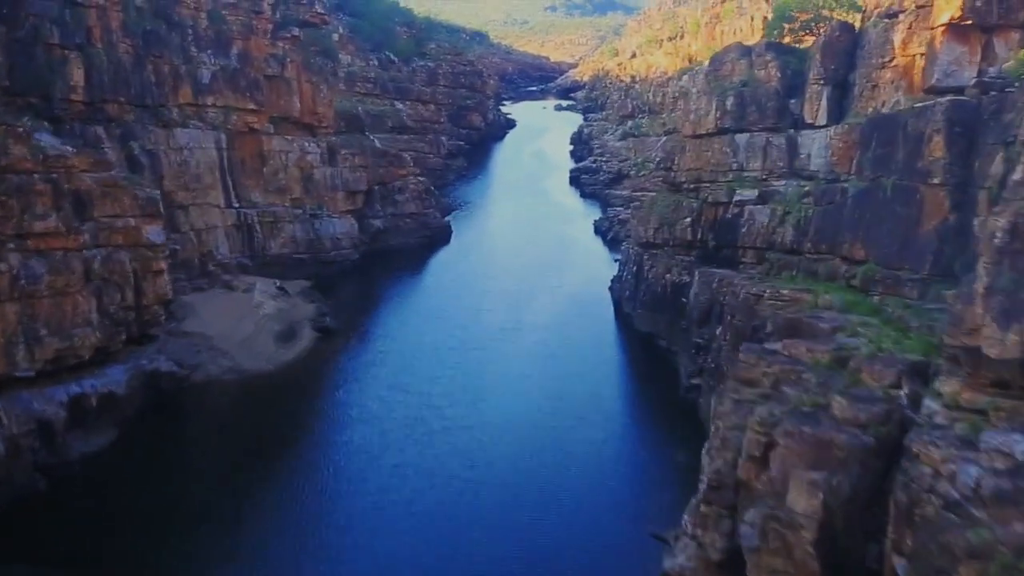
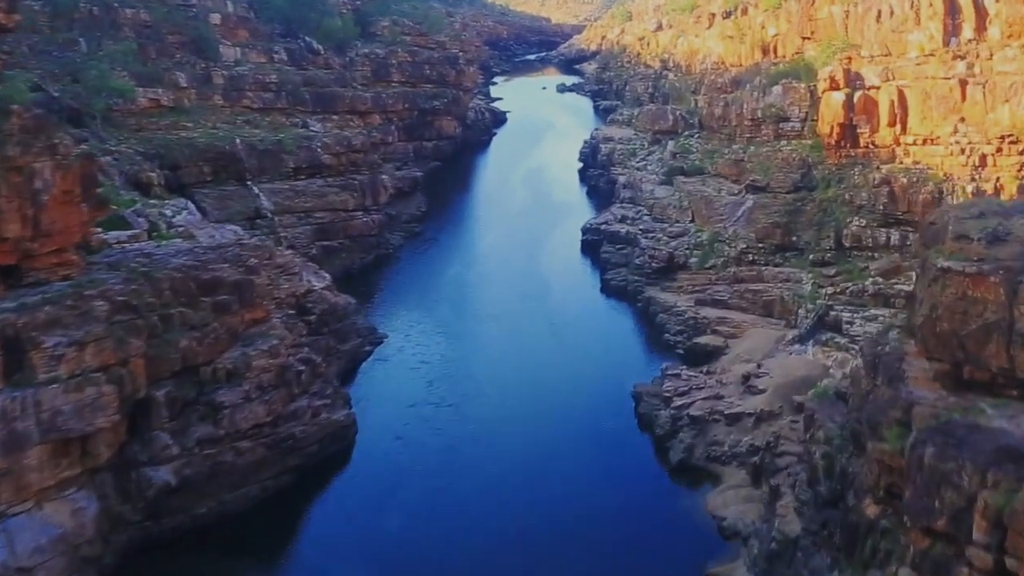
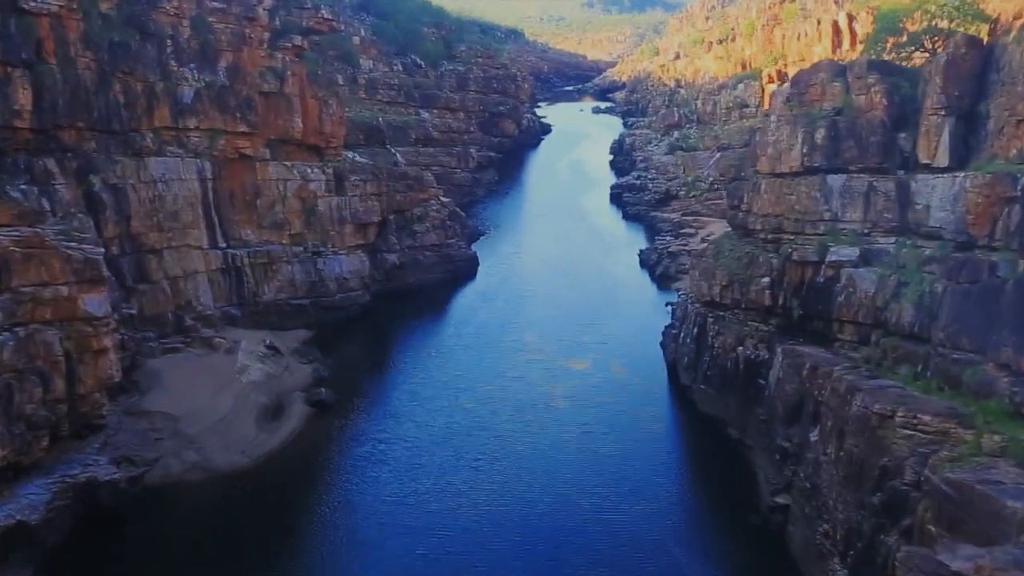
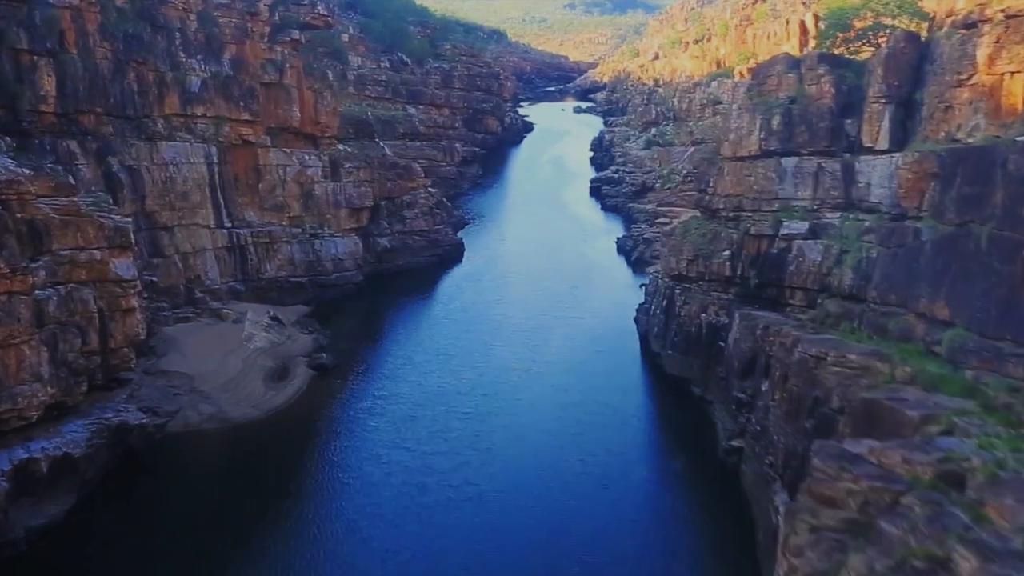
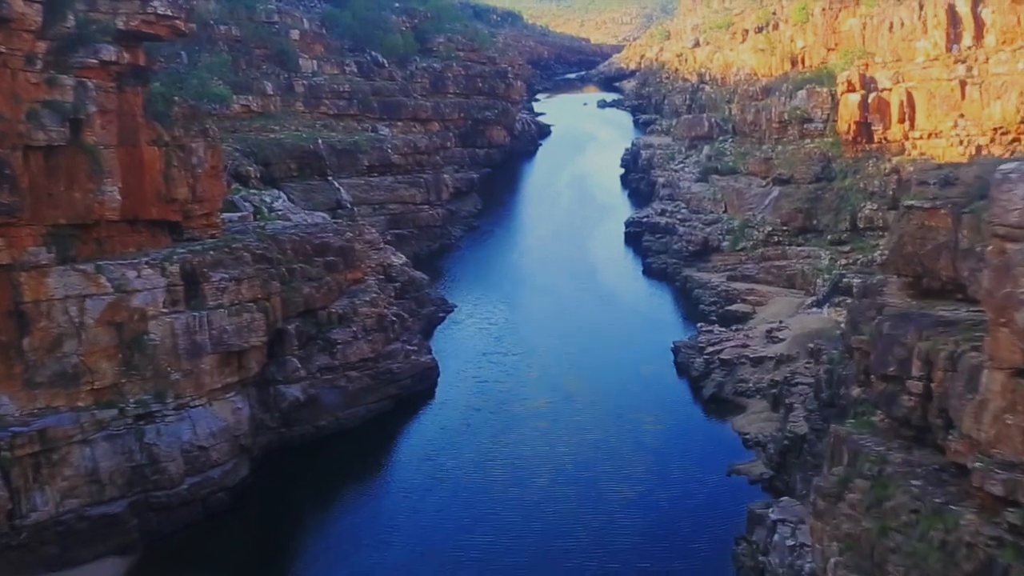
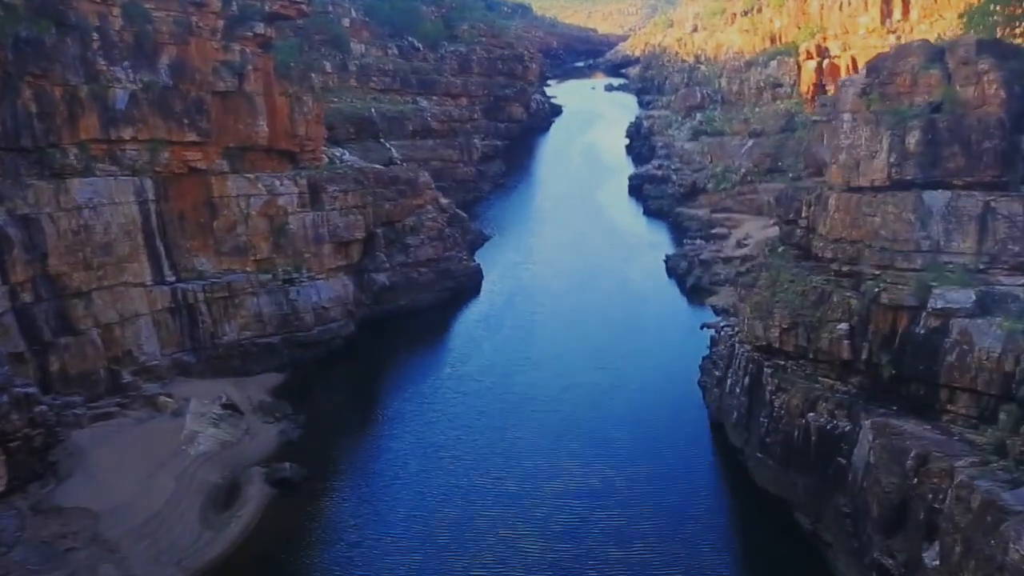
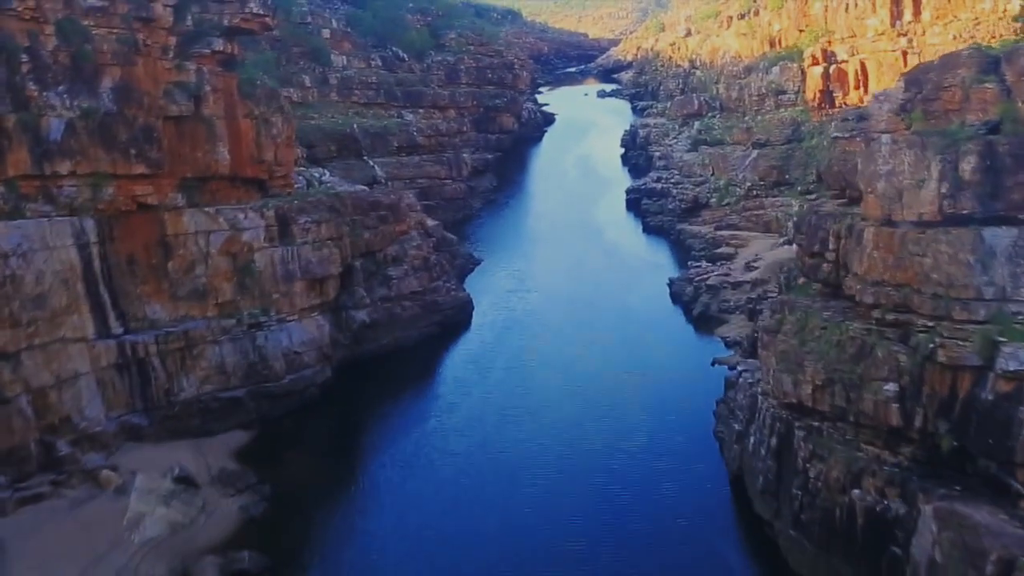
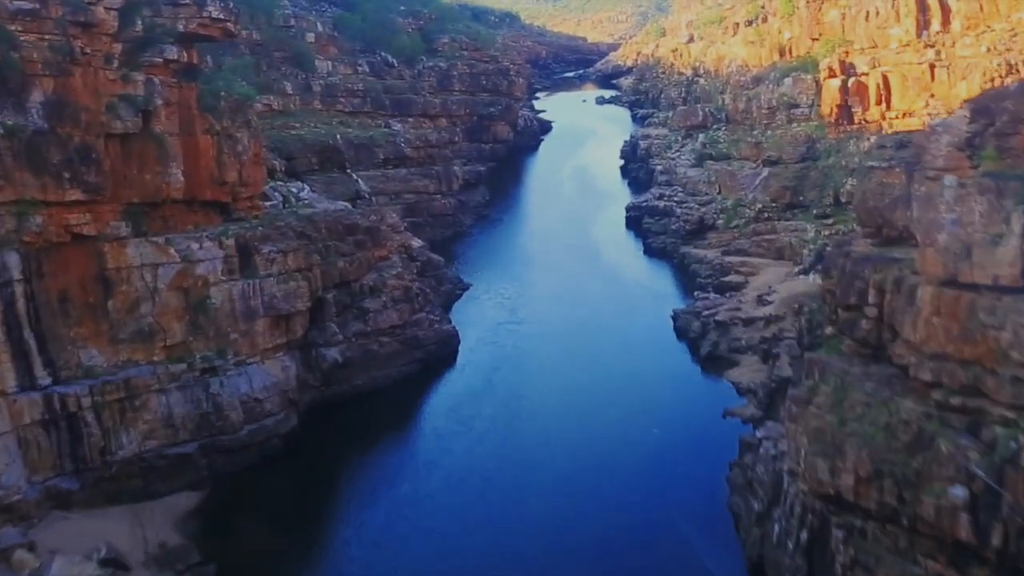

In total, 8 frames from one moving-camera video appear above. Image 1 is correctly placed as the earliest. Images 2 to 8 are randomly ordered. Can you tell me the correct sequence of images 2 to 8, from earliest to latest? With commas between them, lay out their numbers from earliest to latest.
4, 3, 6, 7, 8, 5, 2
